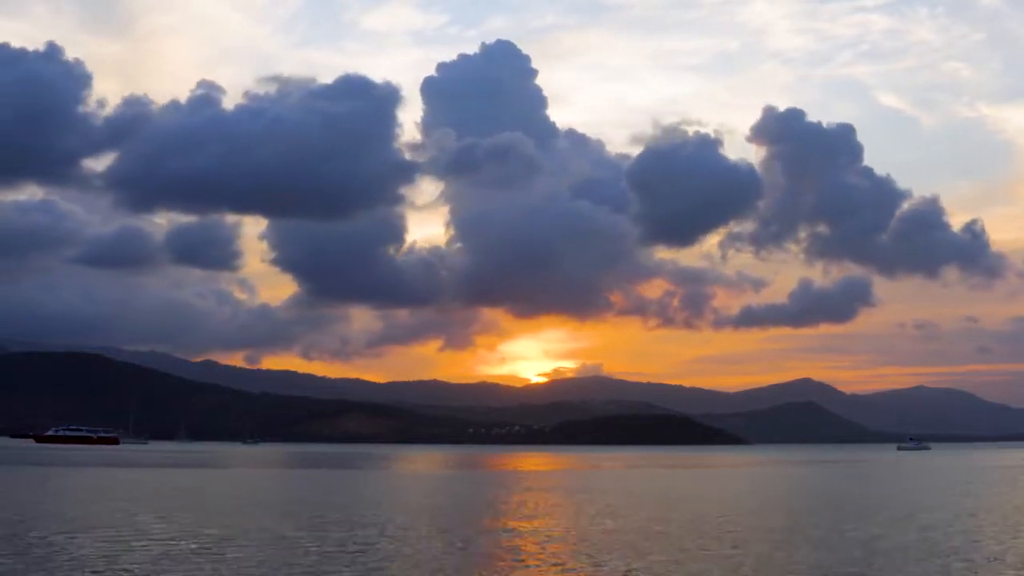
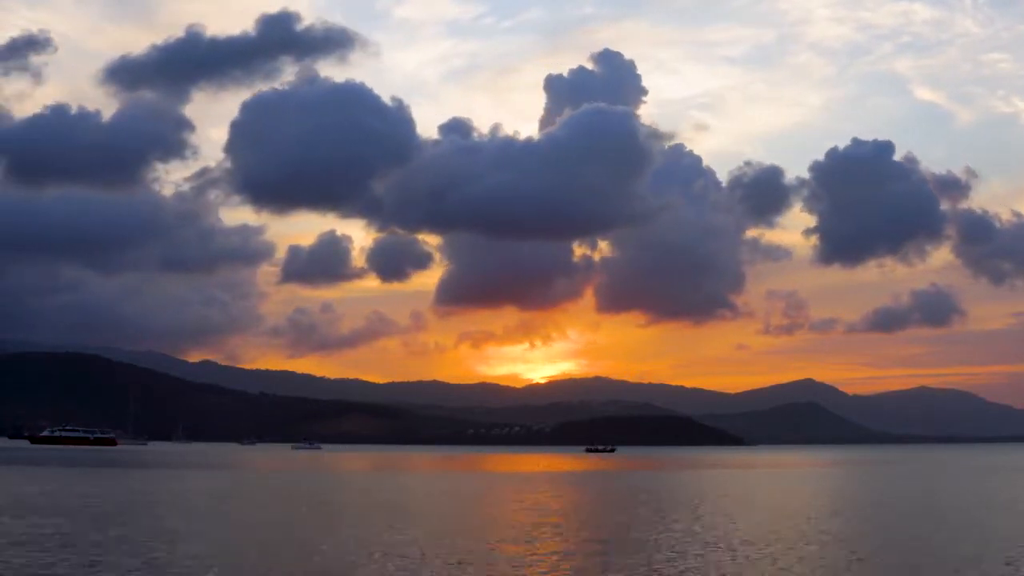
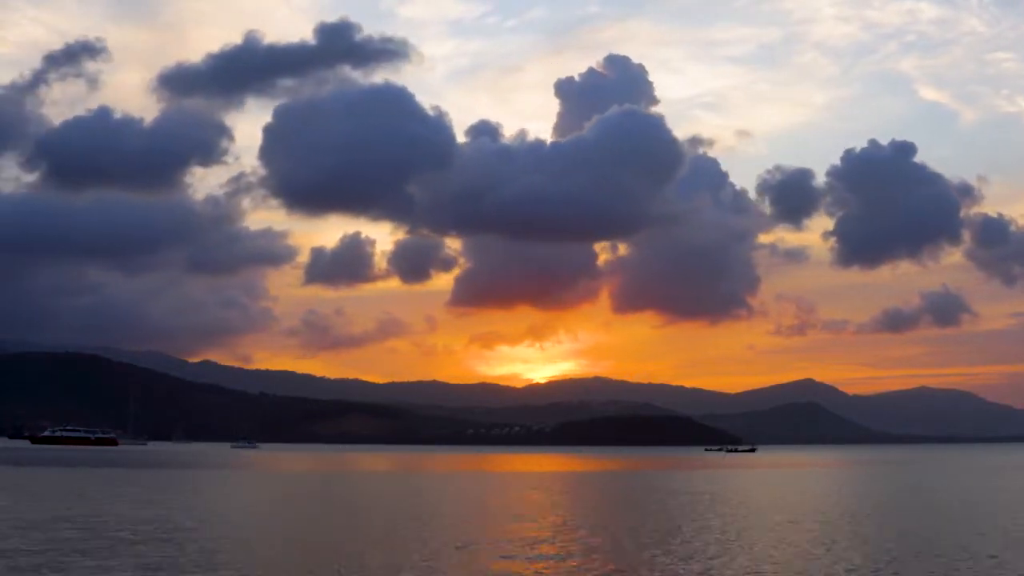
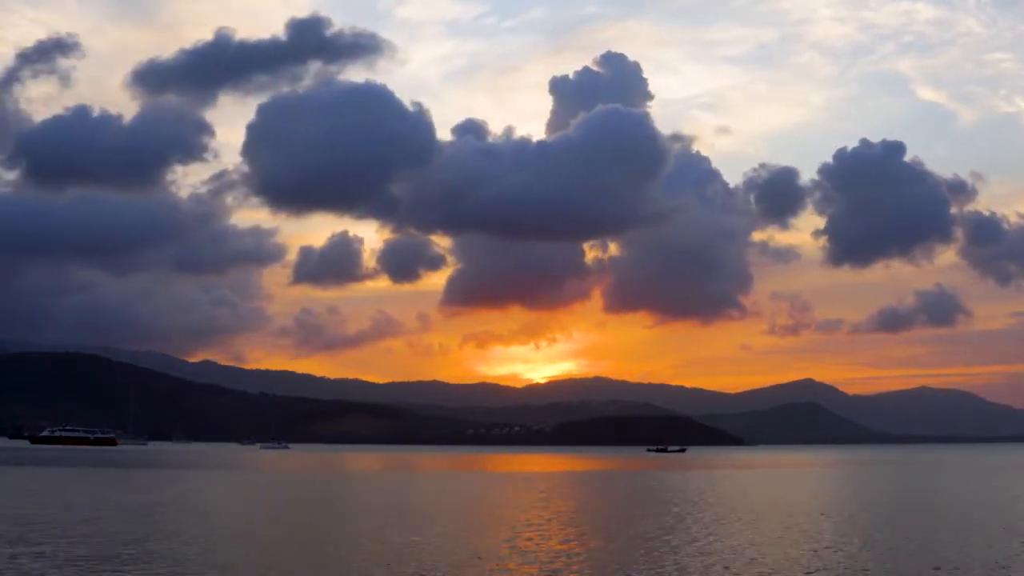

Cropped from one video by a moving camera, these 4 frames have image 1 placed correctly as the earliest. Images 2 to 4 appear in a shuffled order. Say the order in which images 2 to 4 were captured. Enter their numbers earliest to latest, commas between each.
2, 4, 3
